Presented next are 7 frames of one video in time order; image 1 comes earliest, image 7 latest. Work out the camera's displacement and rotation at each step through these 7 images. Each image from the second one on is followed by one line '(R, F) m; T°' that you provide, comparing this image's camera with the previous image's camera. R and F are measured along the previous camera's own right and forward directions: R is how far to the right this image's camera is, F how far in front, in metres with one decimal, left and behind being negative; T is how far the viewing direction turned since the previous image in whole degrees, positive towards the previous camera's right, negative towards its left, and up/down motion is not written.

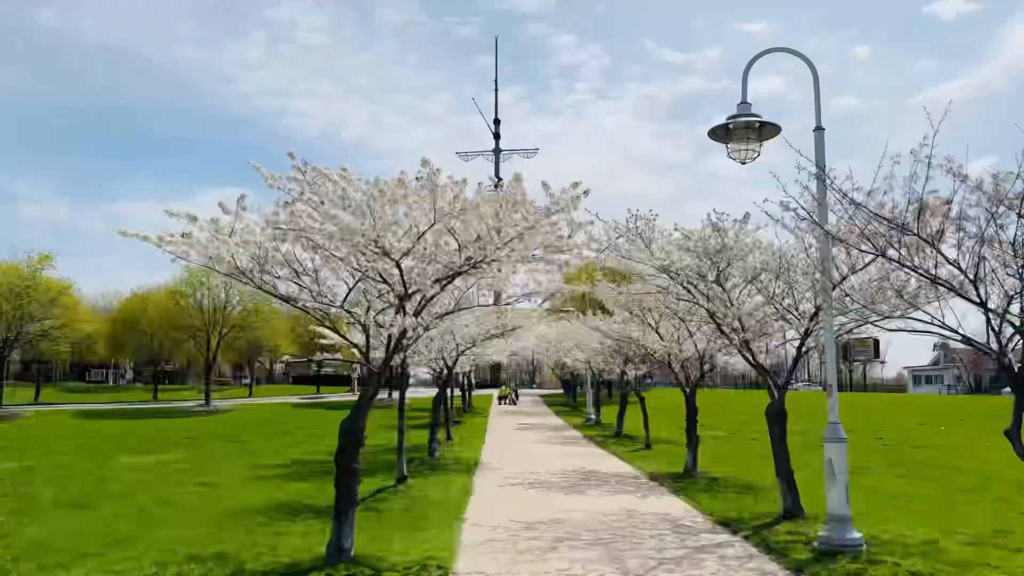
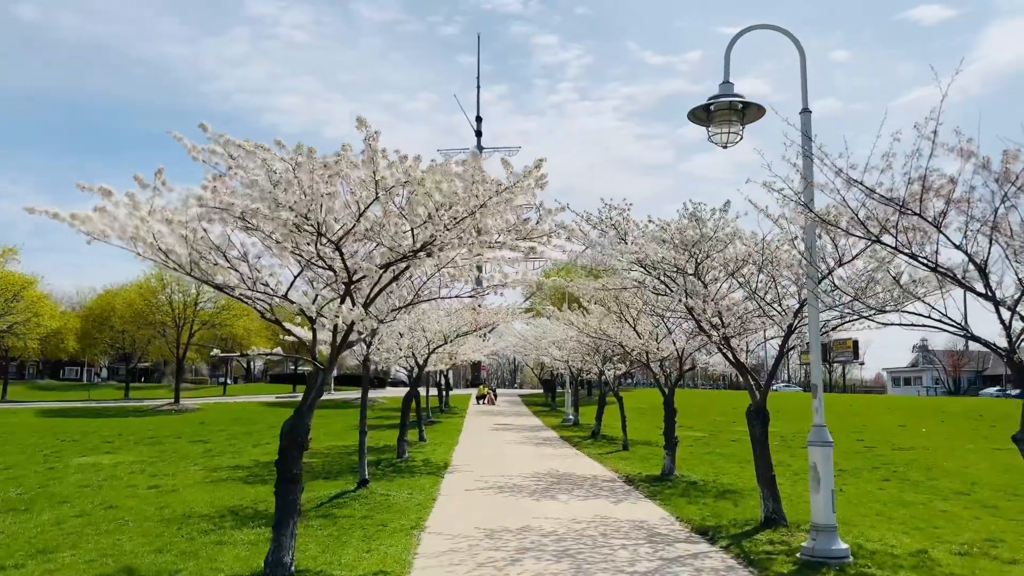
(+0.2, +0.7) m; +1°
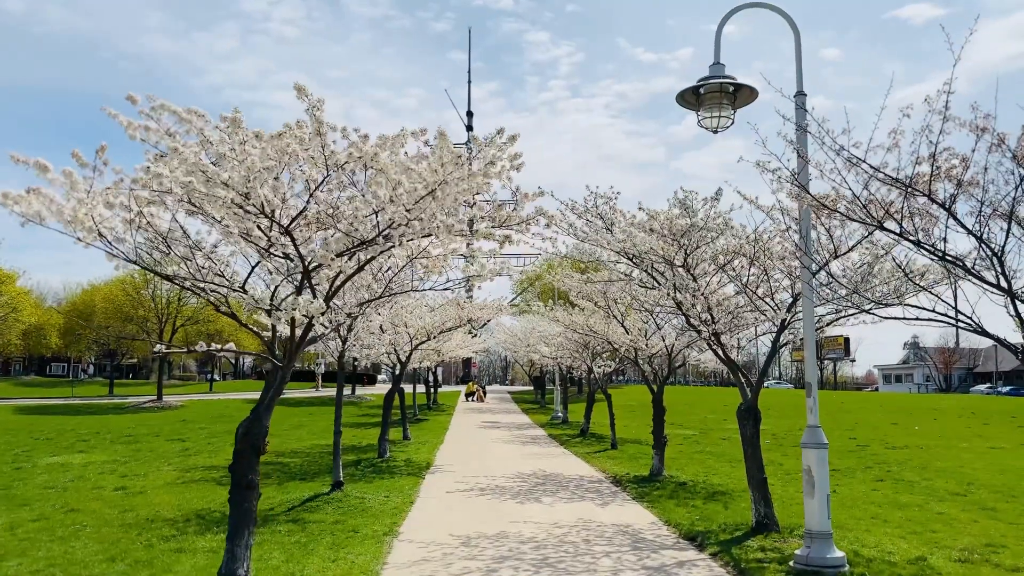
(+0.2, +0.5) m; +1°
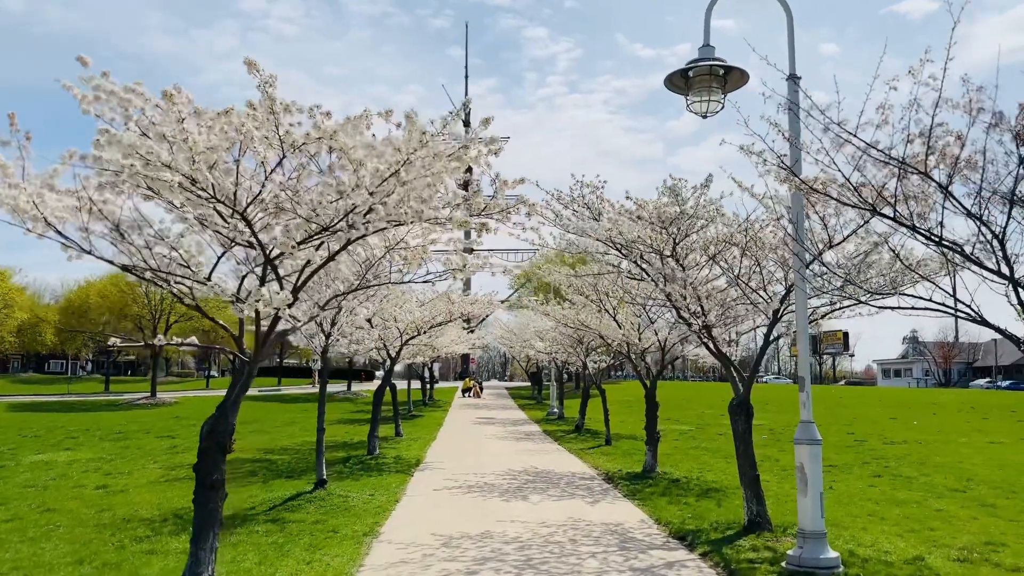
(+0.2, +0.3) m; 0°
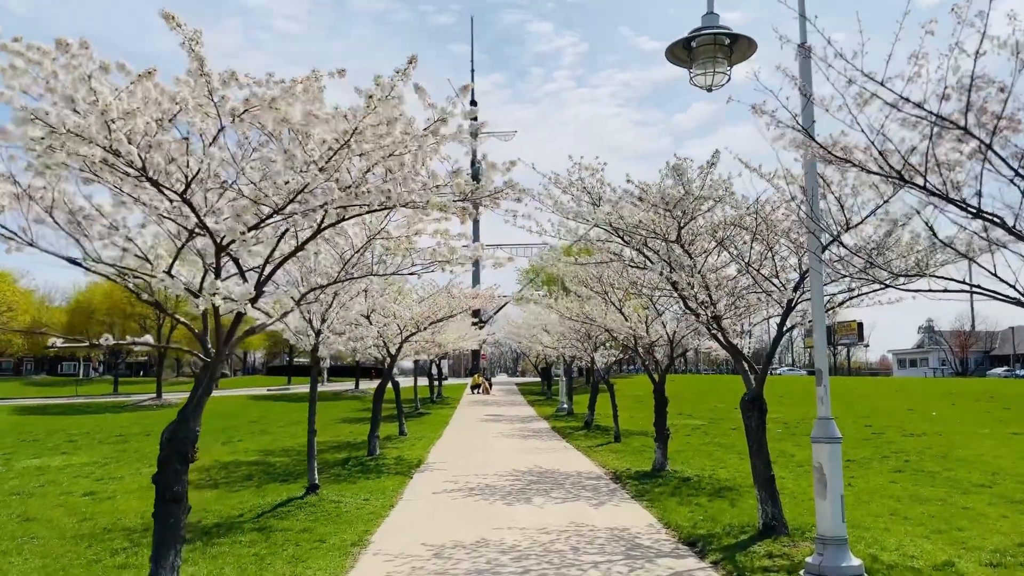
(+0.2, +0.6) m; -1°
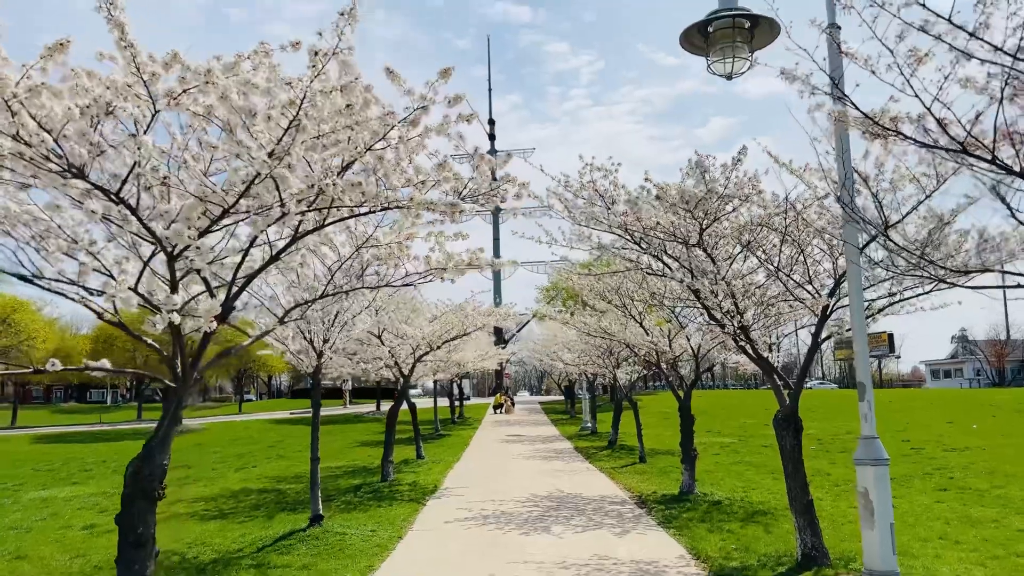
(+0.2, +0.7) m; -2°
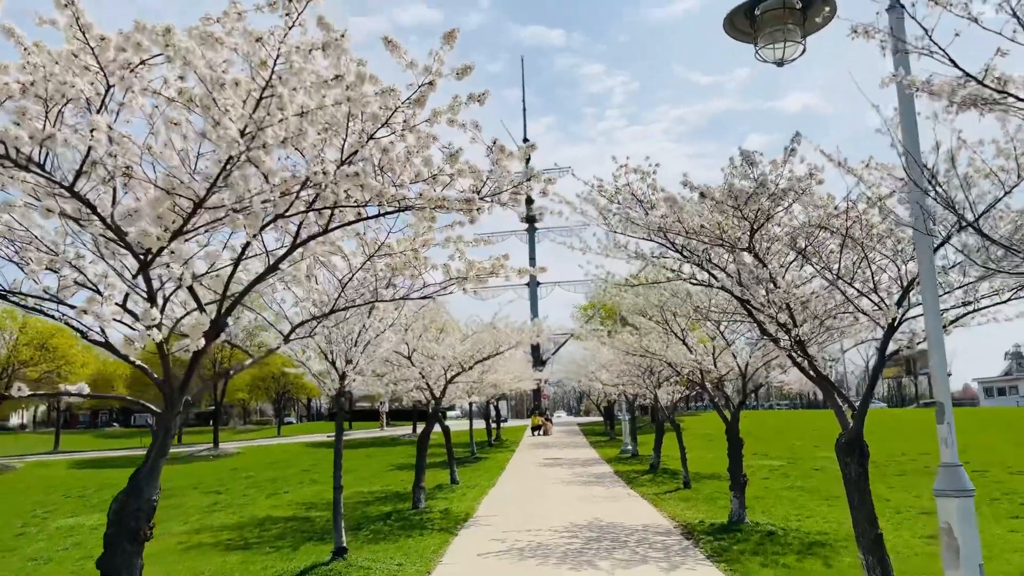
(+0.1, +0.7) m; -3°
